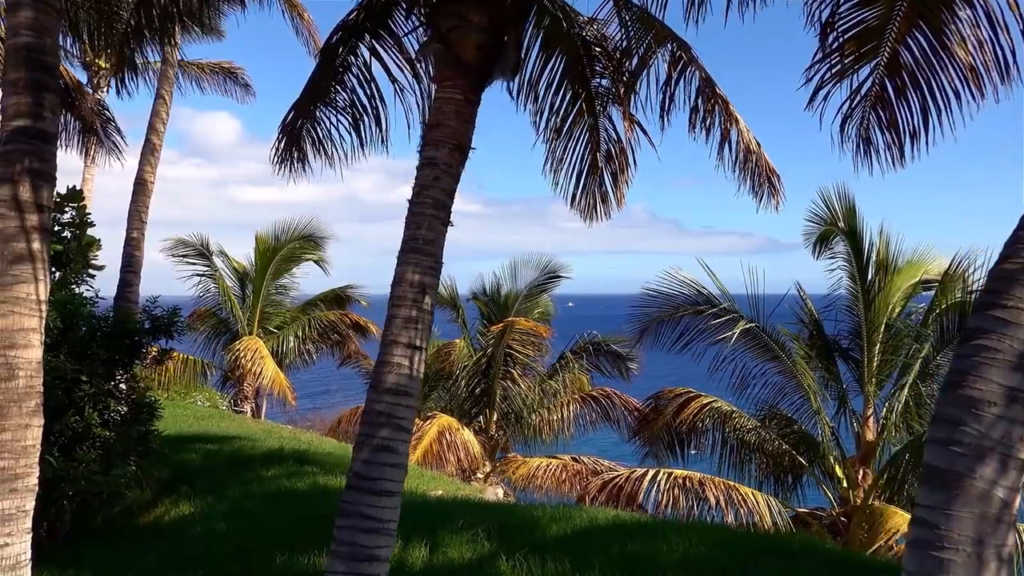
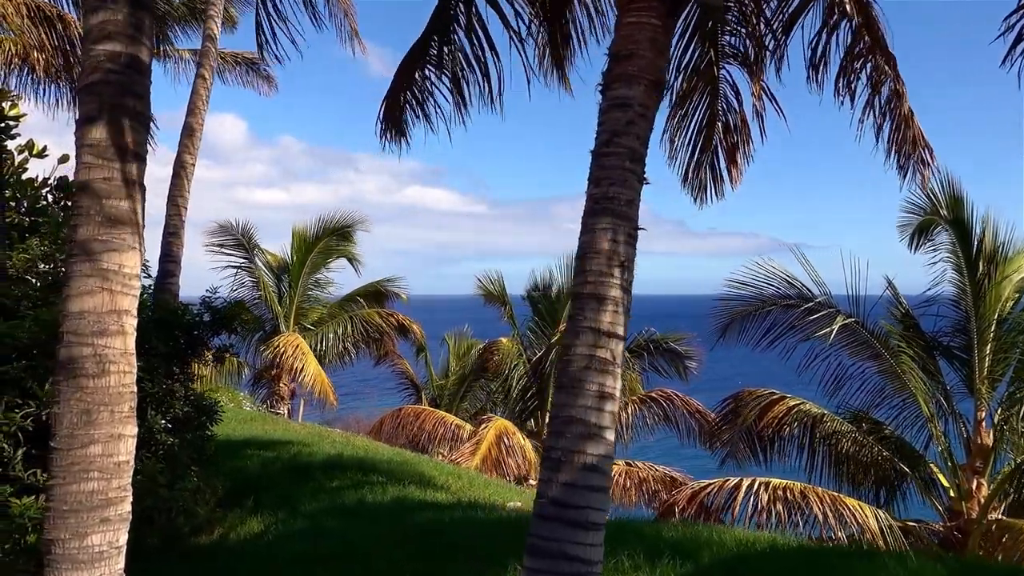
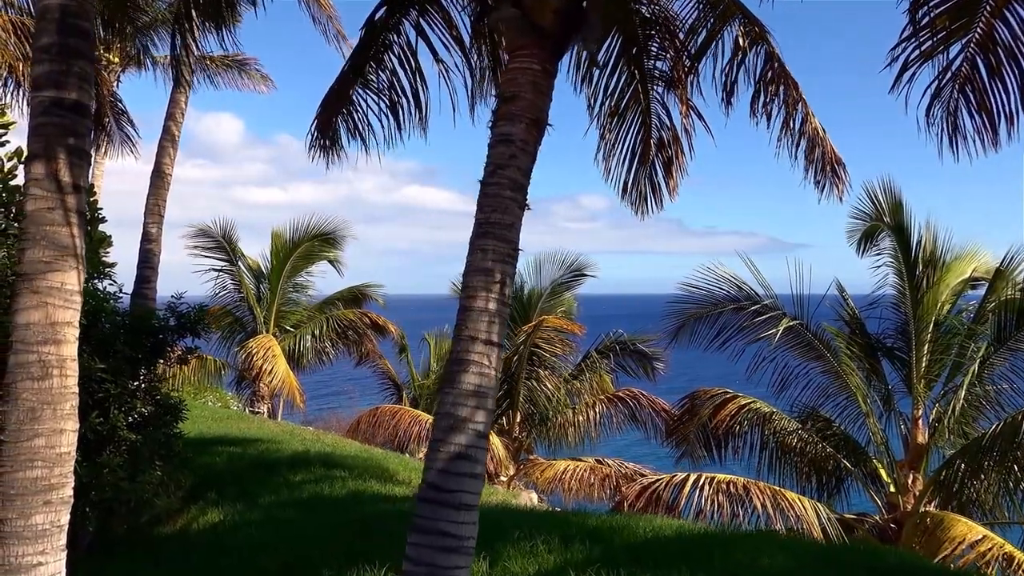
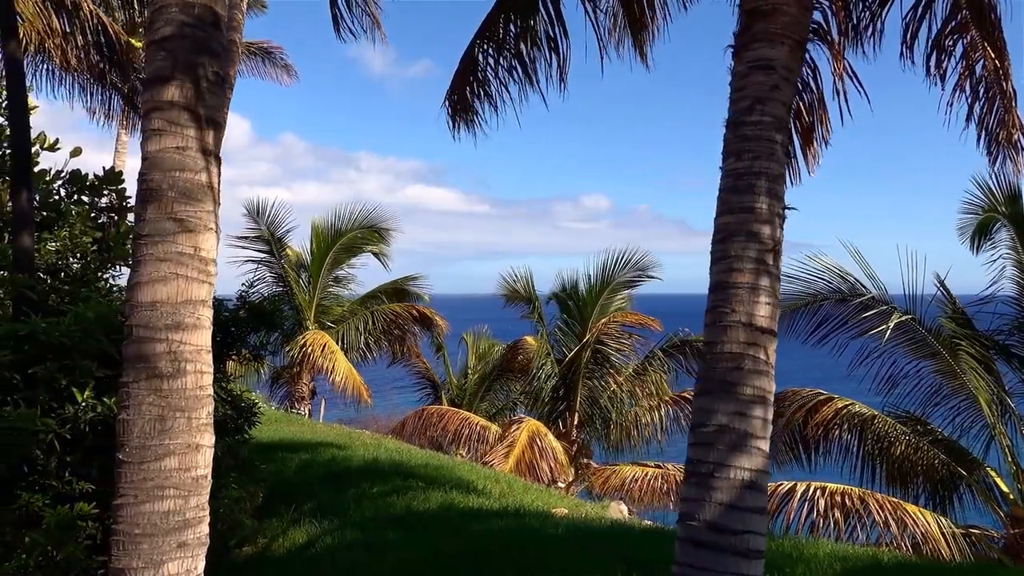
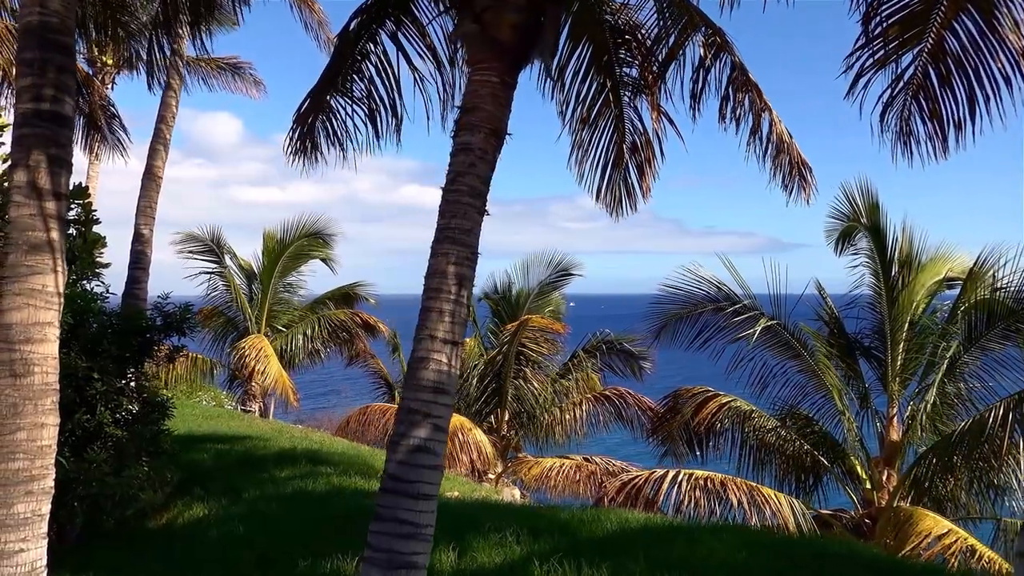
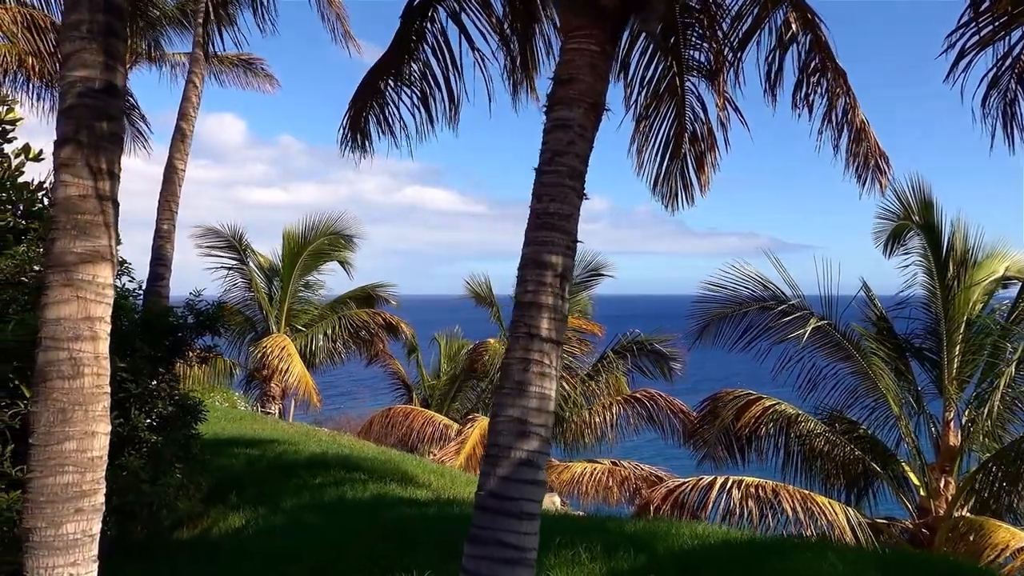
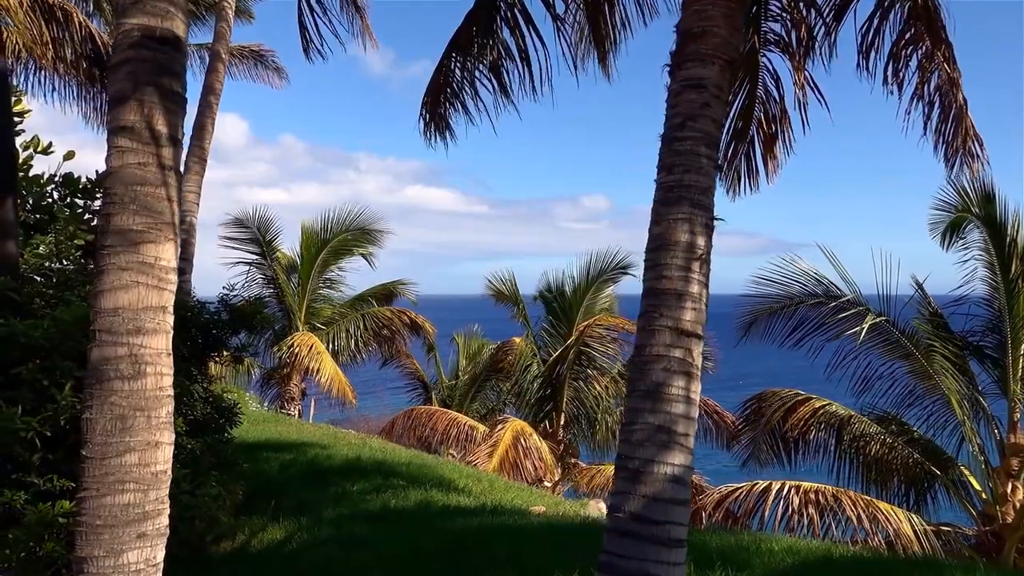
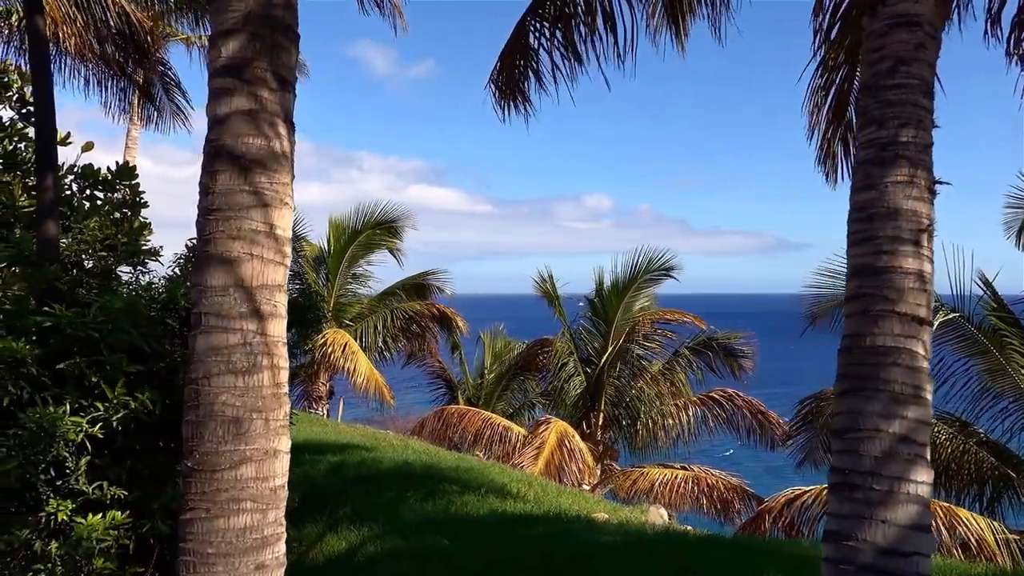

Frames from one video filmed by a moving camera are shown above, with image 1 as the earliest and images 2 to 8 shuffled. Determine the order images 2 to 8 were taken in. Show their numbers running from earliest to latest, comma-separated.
5, 3, 6, 2, 7, 4, 8
